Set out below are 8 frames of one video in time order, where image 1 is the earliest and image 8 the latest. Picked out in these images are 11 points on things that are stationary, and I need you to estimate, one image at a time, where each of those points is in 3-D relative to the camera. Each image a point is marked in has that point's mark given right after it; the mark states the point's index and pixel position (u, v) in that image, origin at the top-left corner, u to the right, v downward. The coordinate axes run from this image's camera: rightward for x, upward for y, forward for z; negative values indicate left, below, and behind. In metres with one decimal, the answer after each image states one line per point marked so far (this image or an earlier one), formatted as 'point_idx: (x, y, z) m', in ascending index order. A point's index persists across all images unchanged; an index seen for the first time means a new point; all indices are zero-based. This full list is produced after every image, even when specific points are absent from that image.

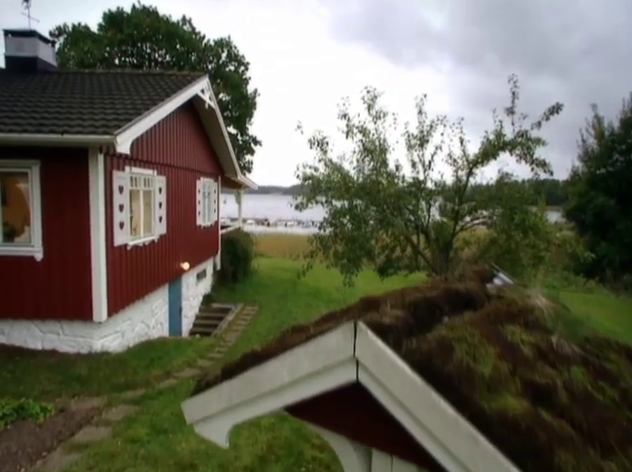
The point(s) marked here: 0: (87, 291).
0: (-3.8, -0.9, +7.4) m
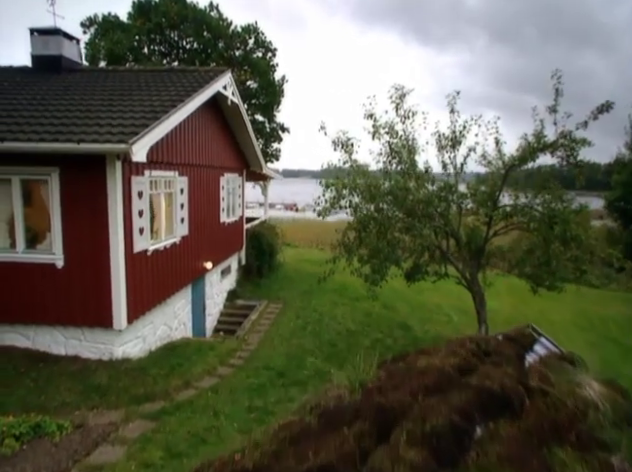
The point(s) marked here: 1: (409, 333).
0: (-3.5, -1.0, +7.4) m
1: (+2.3, -2.3, +10.8) m
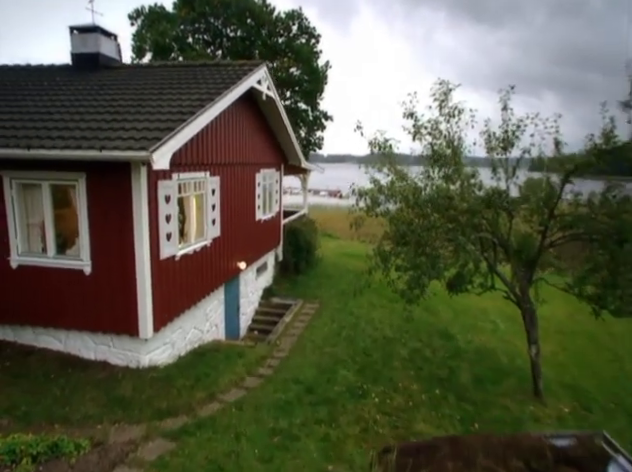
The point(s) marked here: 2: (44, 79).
0: (-3.0, -1.1, +7.2) m
1: (+3.1, -2.4, +10.1) m
2: (-6.2, +3.5, +10.3) m
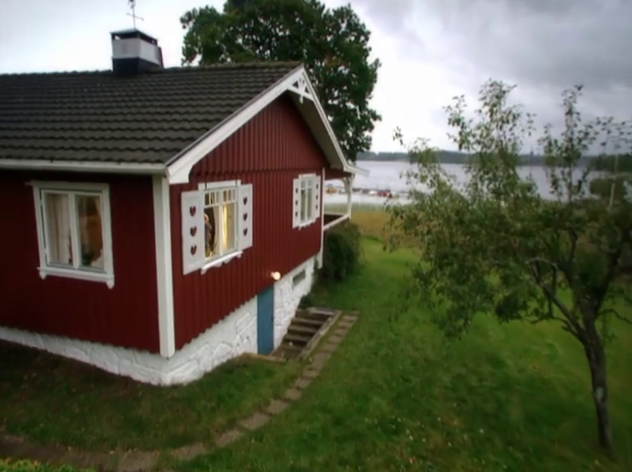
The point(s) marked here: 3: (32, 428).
0: (-2.5, -1.4, +6.9) m
1: (+3.8, -2.8, +9.1) m
2: (-5.3, +3.4, +10.3) m
3: (-3.9, -2.6, +6.1) m
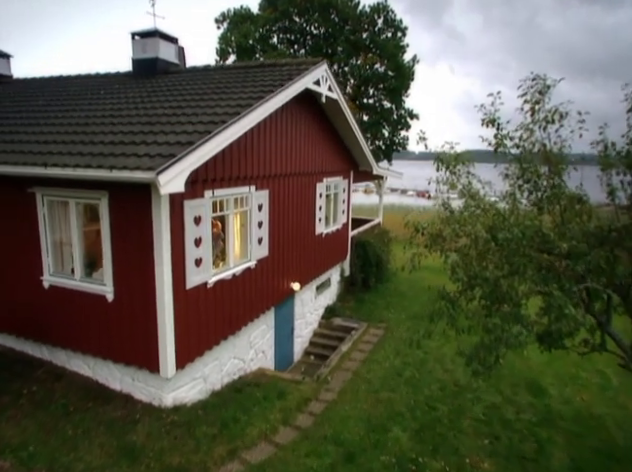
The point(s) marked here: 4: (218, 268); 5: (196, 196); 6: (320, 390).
0: (-2.4, -1.5, +6.4) m
1: (+4.1, -3.0, +8.1) m
2: (-4.8, +3.3, +10.0) m
3: (-3.8, -2.8, +5.7) m
4: (-1.6, -0.5, +7.5) m
5: (-1.8, +0.6, +6.6) m
6: (+0.1, -2.9, +8.4) m
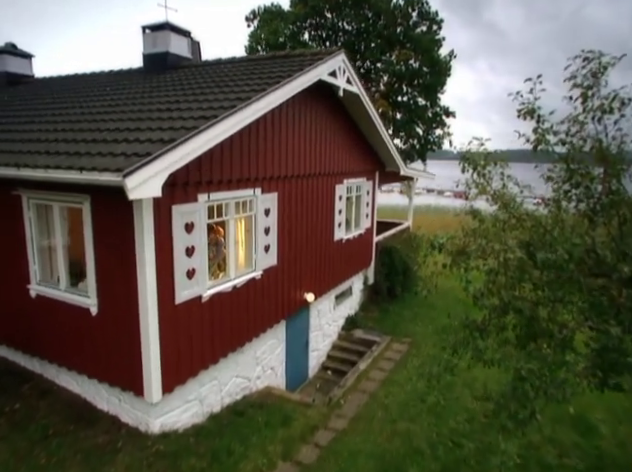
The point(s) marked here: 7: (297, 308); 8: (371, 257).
0: (-2.3, -1.6, +5.8) m
1: (+4.2, -3.2, +6.9) m
2: (-4.4, +3.2, +9.5) m
3: (-3.8, -2.8, +5.2) m
4: (-1.5, -0.7, +6.8) m
5: (-1.7, +0.5, +5.9) m
6: (+0.3, -3.0, +7.6) m
7: (-0.4, -1.5, +9.2) m
8: (+1.6, -0.6, +13.1) m
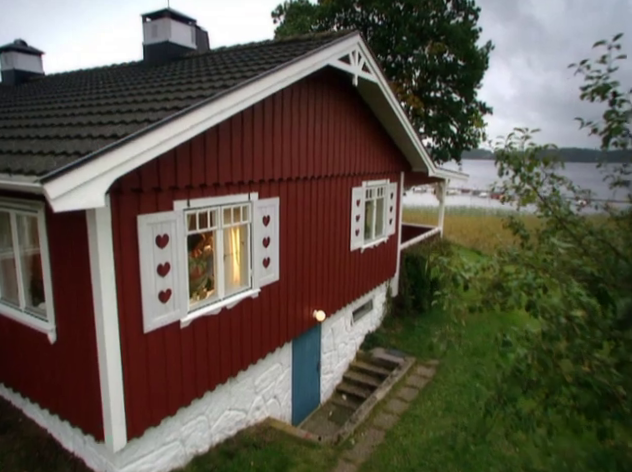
0: (-2.4, -1.8, +4.8) m
1: (+4.2, -3.4, +5.5) m
2: (-4.1, +3.1, +8.7) m
3: (-3.9, -3.0, +4.3) m
4: (-1.5, -0.8, +5.8) m
5: (-1.7, +0.3, +4.9) m
6: (+0.3, -3.2, +6.4) m
7: (-0.2, -1.7, +8.1) m
8: (+2.1, -0.8, +11.9) m
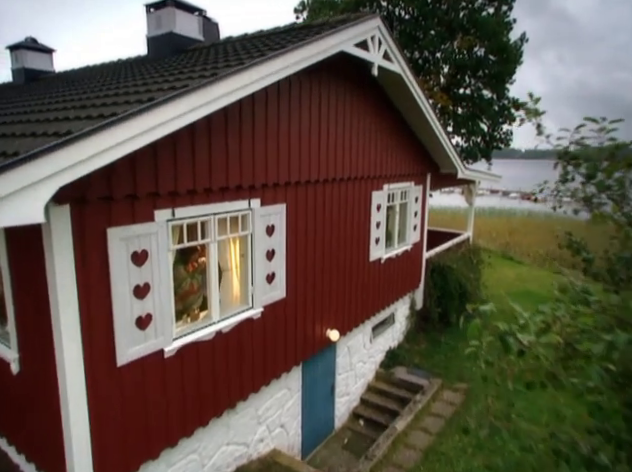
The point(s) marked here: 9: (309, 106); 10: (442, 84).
0: (-2.3, -1.9, +4.1) m
1: (+4.3, -3.6, +4.4) m
2: (-3.8, +2.9, +8.1) m
3: (-3.9, -3.1, +3.7) m
4: (-1.4, -1.0, +5.0) m
5: (-1.7, +0.2, +4.2) m
6: (+0.4, -3.4, +5.6) m
7: (0.0, -1.8, +7.2) m
8: (+2.5, -1.0, +10.9) m
9: (-0.1, +1.8, +6.1) m
10: (+5.5, +6.7, +19.5) m
